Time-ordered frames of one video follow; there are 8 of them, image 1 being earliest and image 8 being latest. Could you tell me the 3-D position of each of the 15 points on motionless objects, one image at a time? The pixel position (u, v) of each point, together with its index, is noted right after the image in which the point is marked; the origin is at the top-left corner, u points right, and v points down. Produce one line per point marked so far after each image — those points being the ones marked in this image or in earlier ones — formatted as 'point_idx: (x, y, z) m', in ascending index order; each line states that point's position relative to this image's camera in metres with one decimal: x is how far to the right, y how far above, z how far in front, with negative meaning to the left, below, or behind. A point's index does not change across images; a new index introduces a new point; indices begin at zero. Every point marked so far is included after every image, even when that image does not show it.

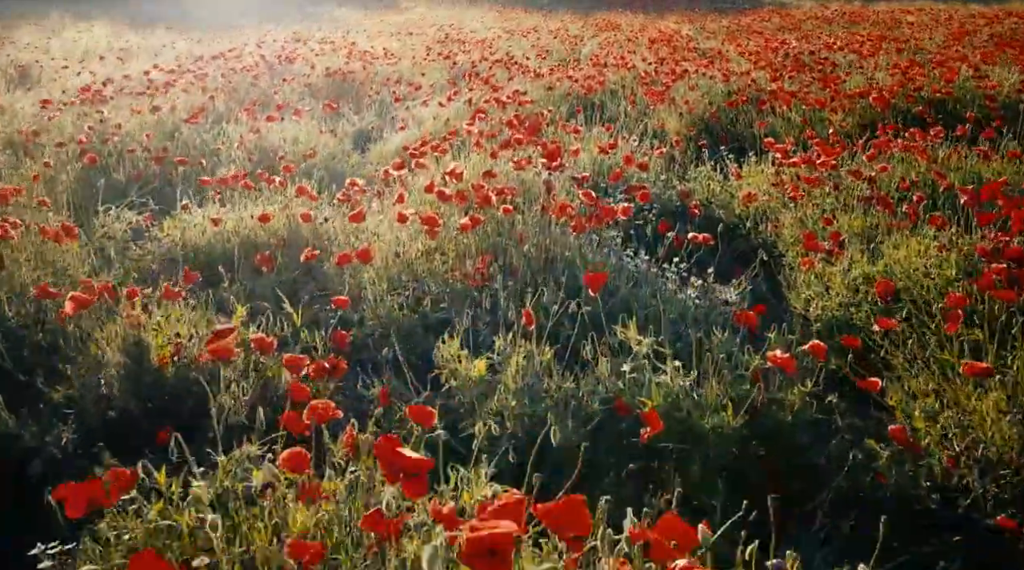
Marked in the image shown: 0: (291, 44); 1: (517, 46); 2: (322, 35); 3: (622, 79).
0: (-3.4, +3.7, +14.6) m
1: (+0.1, +4.3, +17.6) m
2: (-3.7, +4.7, +18.3) m
3: (+1.2, +2.2, +10.7) m
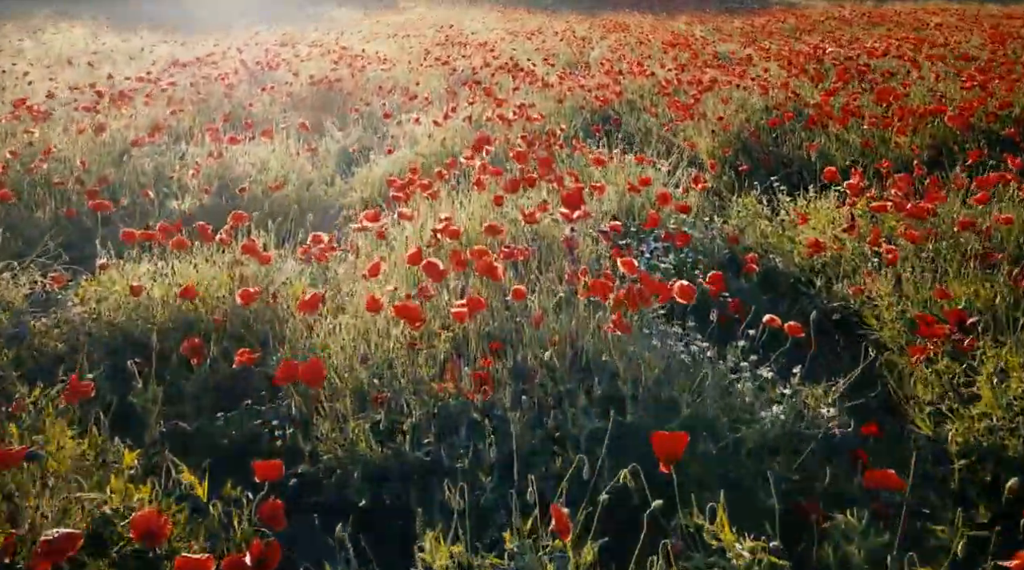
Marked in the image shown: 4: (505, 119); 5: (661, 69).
0: (-3.4, +3.3, +13.6) m
1: (+0.2, +4.0, +16.5) m
2: (-3.6, +4.4, +17.3) m
3: (+1.3, +1.9, +9.7) m
4: (0.0, +1.2, +6.9) m
5: (+1.7, +2.4, +10.9) m
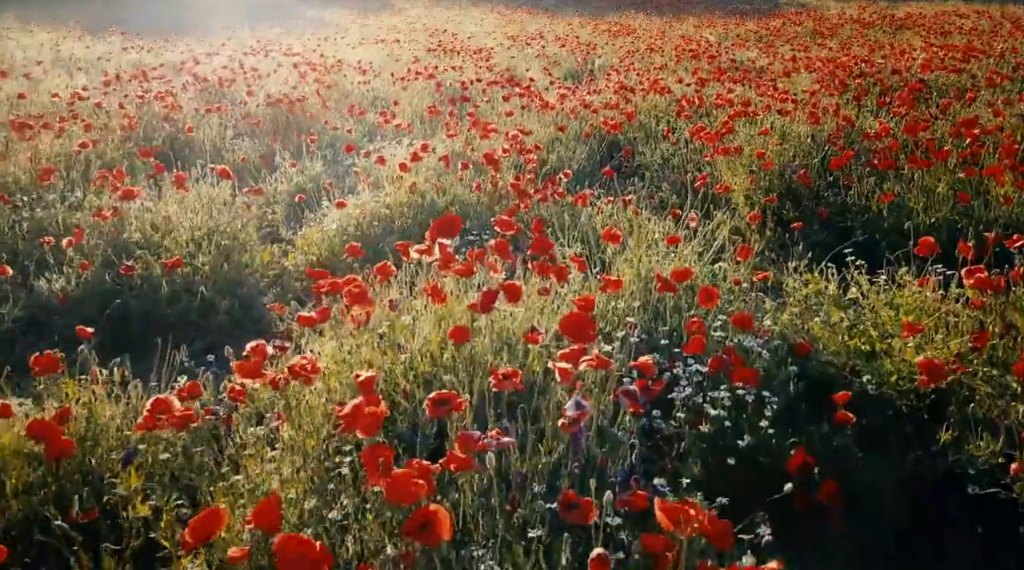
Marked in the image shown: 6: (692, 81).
0: (-3.4, +2.9, +12.2) m
1: (+0.1, +3.5, +15.1) m
2: (-3.7, +3.9, +15.9) m
3: (+1.2, +1.4, +8.3) m
4: (-0.1, +0.7, +5.5) m
5: (+1.6, +2.0, +9.5) m
6: (+1.8, +2.0, +9.4) m
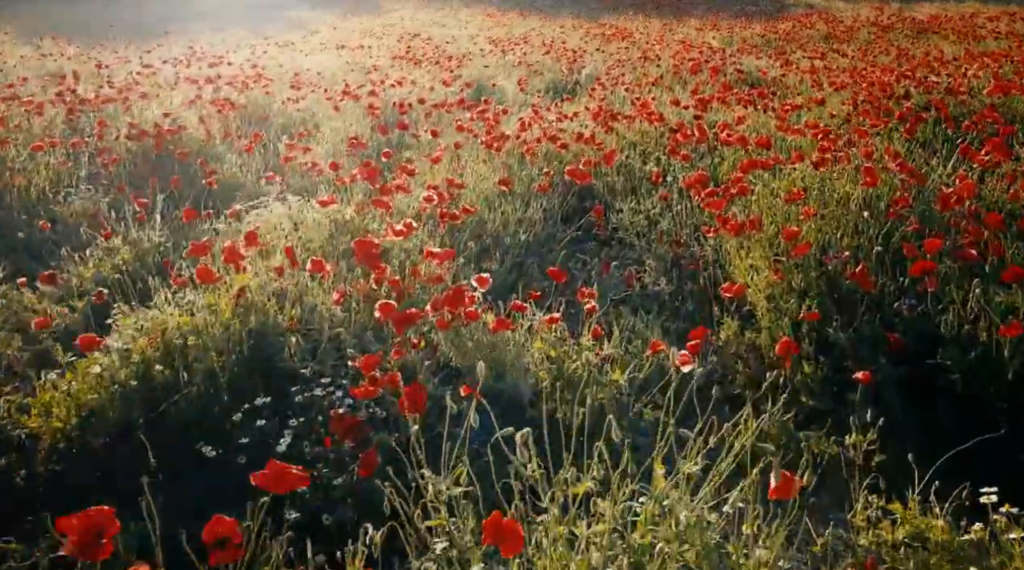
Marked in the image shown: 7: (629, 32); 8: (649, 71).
0: (-3.8, +2.3, +10.2) m
1: (-0.3, +2.9, +13.2) m
2: (-4.0, +3.4, +13.9) m
3: (+0.8, +0.9, +6.3) m
4: (-0.5, +0.2, +3.5) m
5: (+1.3, +1.4, +7.6) m
6: (+1.4, +1.4, +7.5) m
7: (+2.2, +4.7, +17.7) m
8: (+1.7, +2.7, +11.9) m
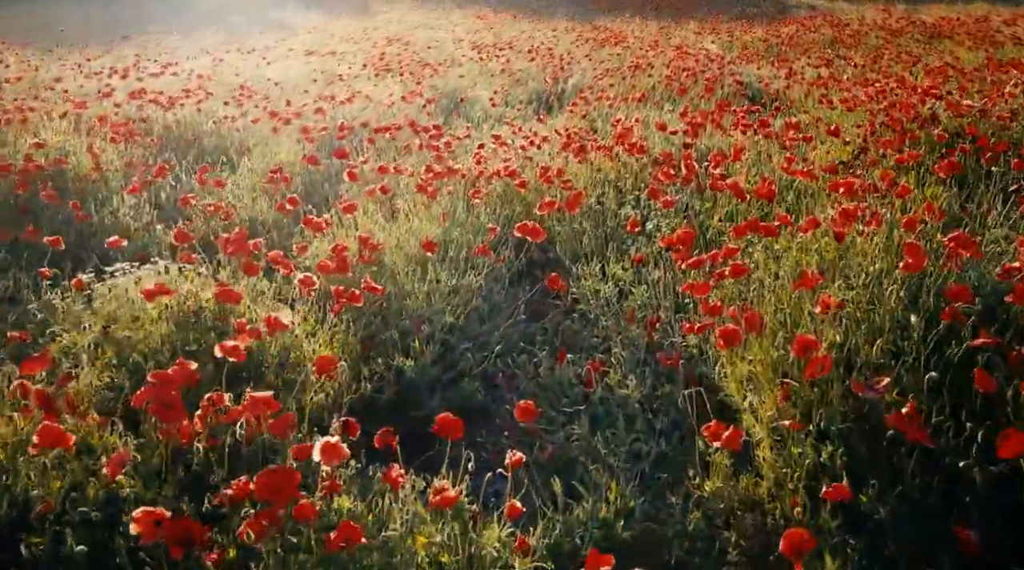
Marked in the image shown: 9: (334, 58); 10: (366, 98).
0: (-4.1, +1.9, +9.1) m
1: (-0.5, +2.6, +12.1) m
2: (-4.3, +3.0, +12.8) m
3: (+0.5, +0.5, +5.2) m
4: (-0.8, -0.2, +2.4) m
5: (+1.0, +1.0, +6.5) m
6: (+1.1, +1.0, +6.3) m
7: (+1.9, +4.3, +16.6) m
8: (+1.4, +2.3, +10.8) m
9: (-2.7, +3.4, +14.4) m
10: (-1.4, +1.8, +9.1) m
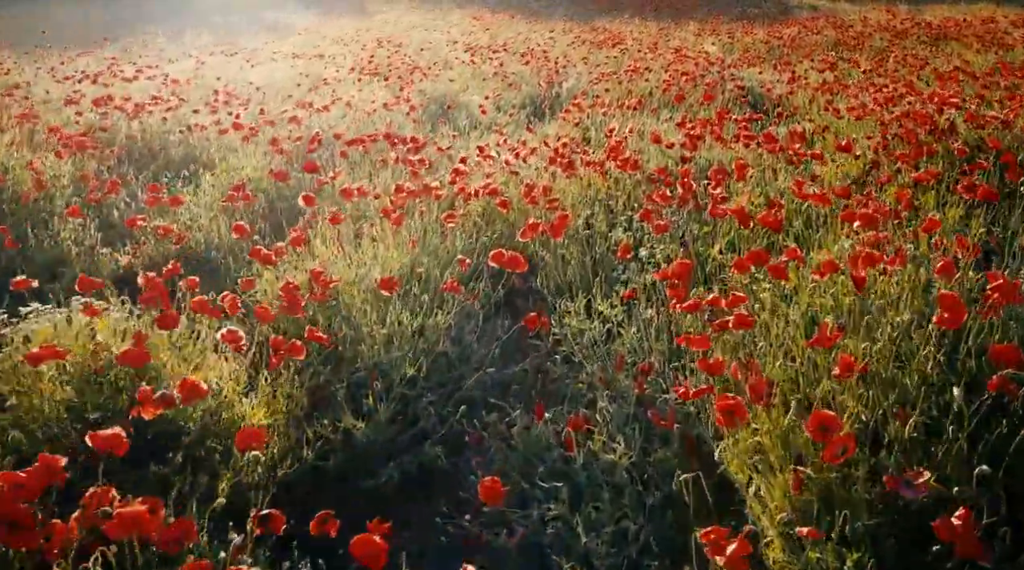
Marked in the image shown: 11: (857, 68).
0: (-4.2, +1.8, +8.6) m
1: (-0.6, +2.4, +11.6) m
2: (-4.4, +2.8, +12.3) m
3: (+0.4, +0.3, +4.7) m
4: (-0.9, -0.4, +1.9) m
5: (+0.9, +0.8, +6.0) m
6: (+1.0, +0.9, +5.9) m
7: (+1.8, +4.2, +16.1) m
8: (+1.3, +2.2, +10.3) m
9: (-2.8, +3.3, +14.0) m
10: (-1.5, +1.6, +8.6) m
11: (+4.1, +2.6, +11.2) m
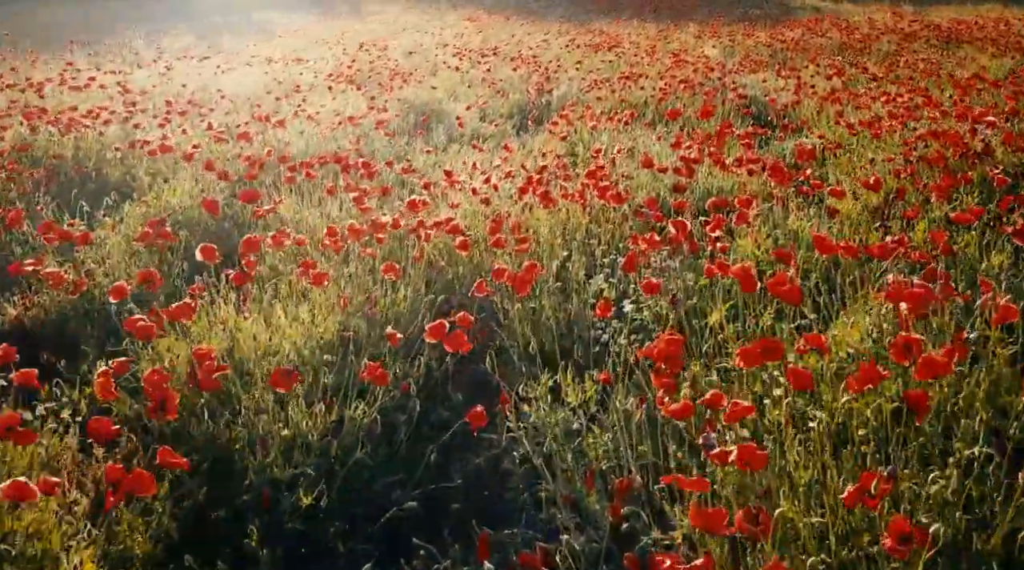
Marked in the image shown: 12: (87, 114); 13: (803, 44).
0: (-4.3, +1.5, +7.9) m
1: (-0.8, +2.1, +10.8) m
2: (-4.5, +2.6, +11.6) m
3: (+0.3, +0.1, +3.9) m
4: (-1.1, -0.6, +1.1) m
5: (+0.7, +0.6, +5.2) m
6: (+0.8, +0.6, +5.1) m
7: (+1.7, +3.9, +15.3) m
8: (+1.2, +1.9, +9.5) m
9: (-3.0, +3.0, +13.2) m
10: (-1.6, +1.4, +7.8) m
11: (+3.9, +2.3, +10.5) m
12: (-3.2, +1.3, +7.1) m
13: (+4.3, +3.5, +13.9) m
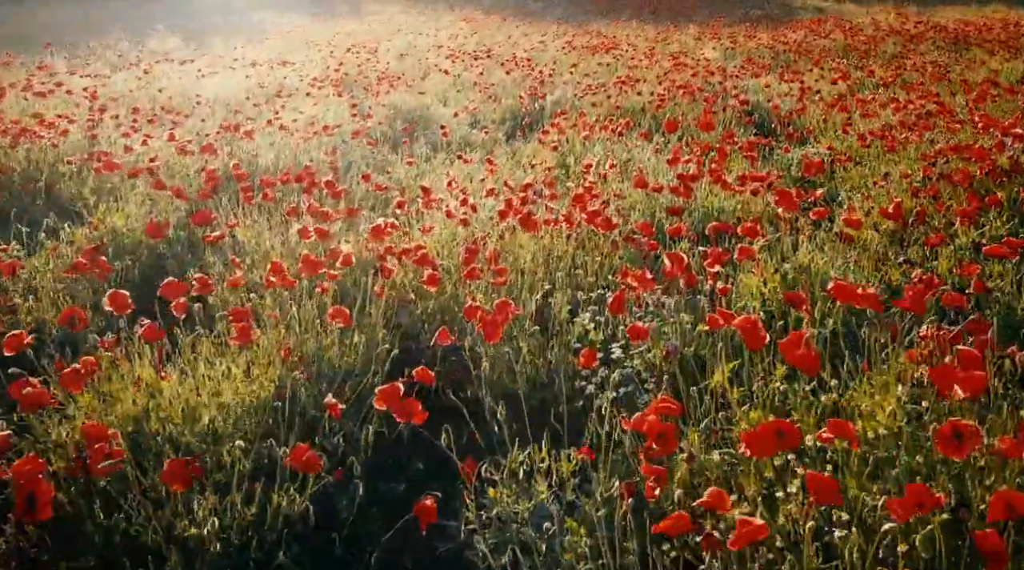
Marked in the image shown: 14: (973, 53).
0: (-4.4, +1.4, +7.4) m
1: (-0.9, +2.0, +10.3) m
2: (-4.6, +2.4, +11.1) m
3: (+0.2, -0.1, +3.4) m
4: (-1.2, -0.8, +0.7) m
5: (+0.6, +0.4, +4.7) m
6: (+0.7, +0.4, +4.6) m
7: (+1.6, +3.8, +14.8) m
8: (+1.1, +1.7, +9.0) m
9: (-3.0, +2.9, +12.7) m
10: (-1.7, +1.2, +7.3) m
11: (+3.8, +2.1, +10.0) m
12: (-3.3, +1.1, +6.6) m
13: (+4.2, +3.3, +13.4) m
14: (+5.9, +2.9, +12.0) m
